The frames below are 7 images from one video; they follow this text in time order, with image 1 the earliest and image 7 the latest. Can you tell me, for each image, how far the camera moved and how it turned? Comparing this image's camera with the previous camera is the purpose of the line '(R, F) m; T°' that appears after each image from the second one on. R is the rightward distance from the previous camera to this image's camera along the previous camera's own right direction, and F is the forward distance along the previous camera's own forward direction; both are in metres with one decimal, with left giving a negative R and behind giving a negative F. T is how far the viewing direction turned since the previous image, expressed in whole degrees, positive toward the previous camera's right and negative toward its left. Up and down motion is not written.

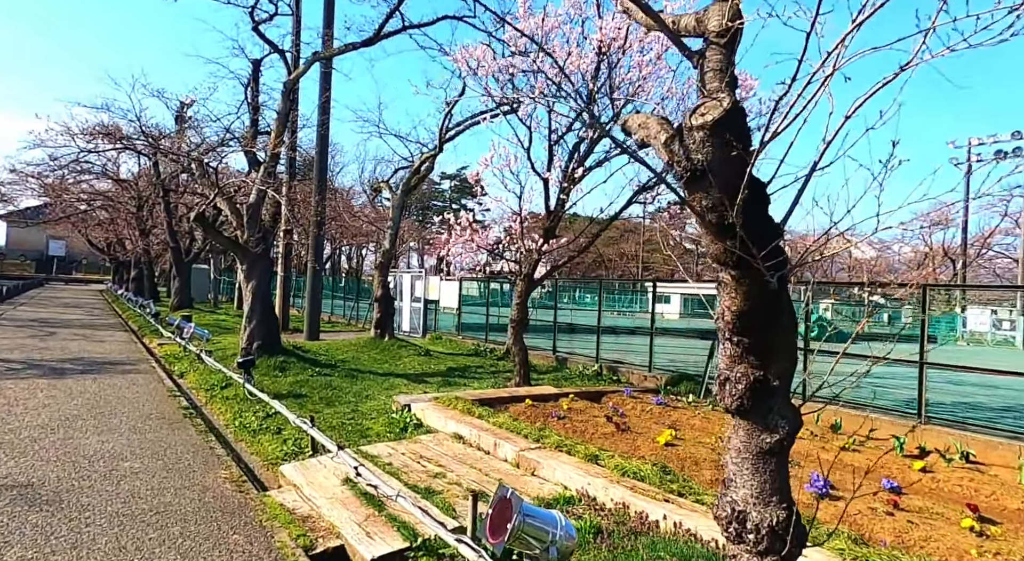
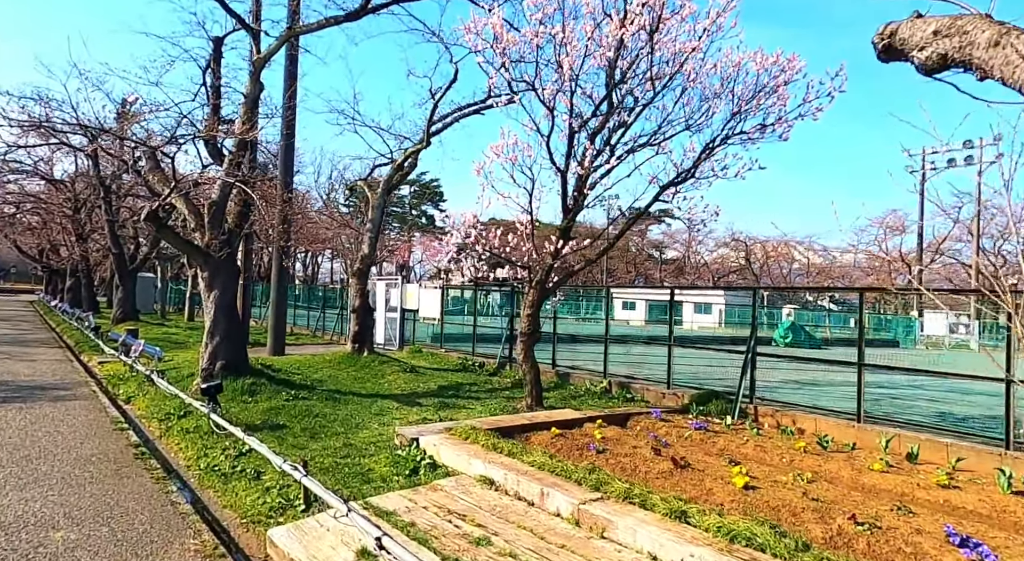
(-0.7, +1.4) m; +4°
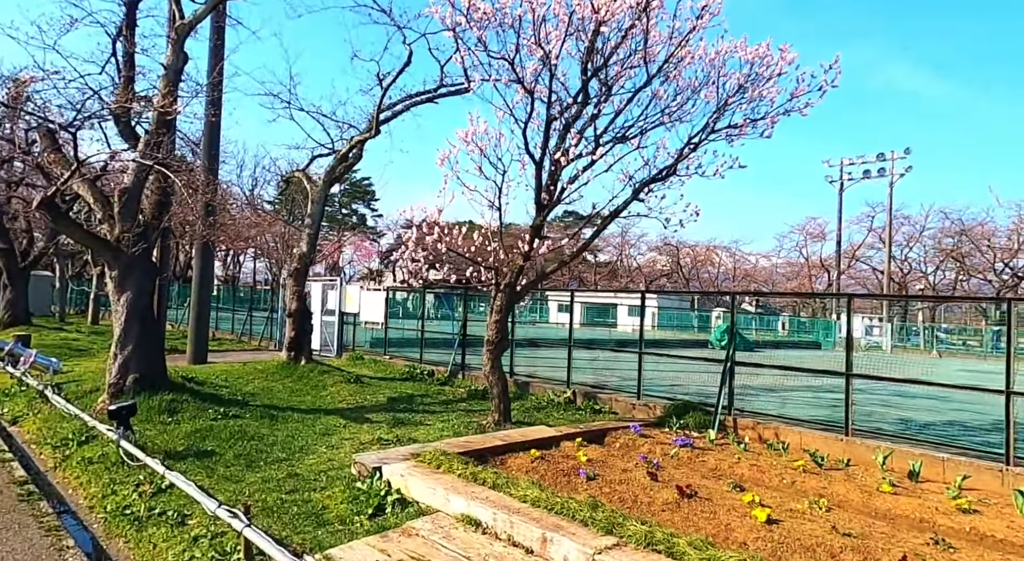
(-0.4, +1.0) m; +6°
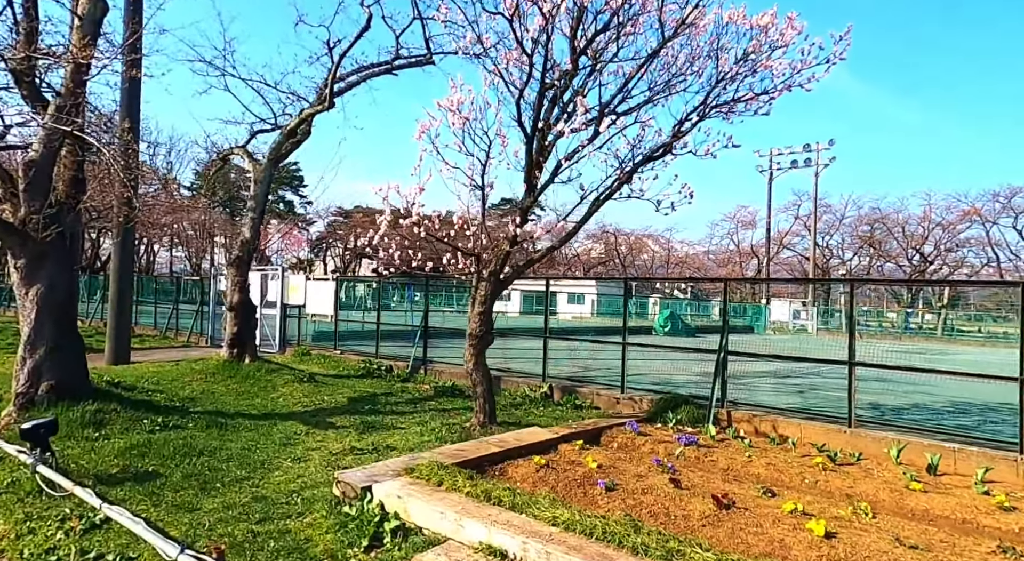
(-0.6, +0.8) m; +6°
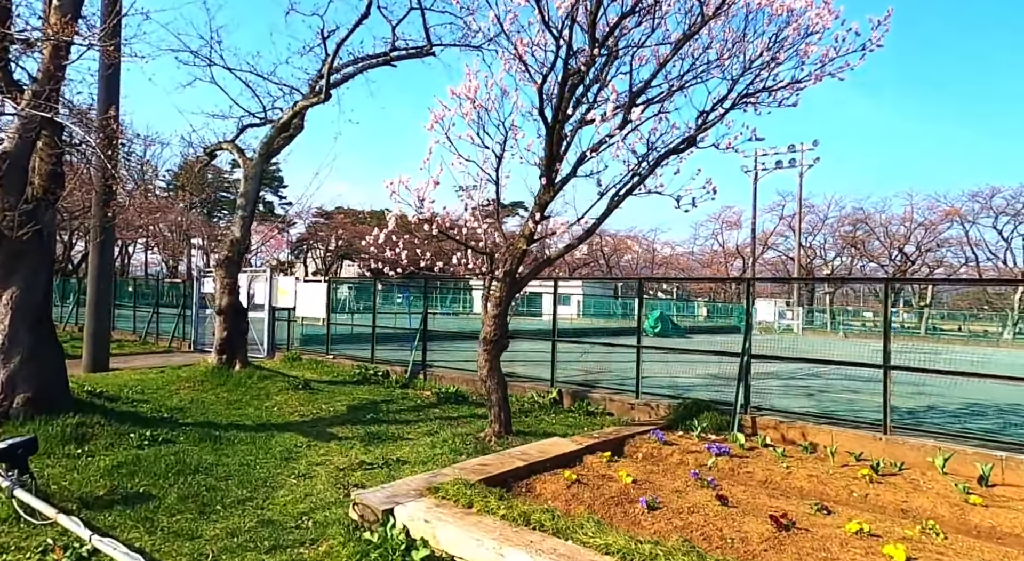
(-0.4, +0.5) m; +2°
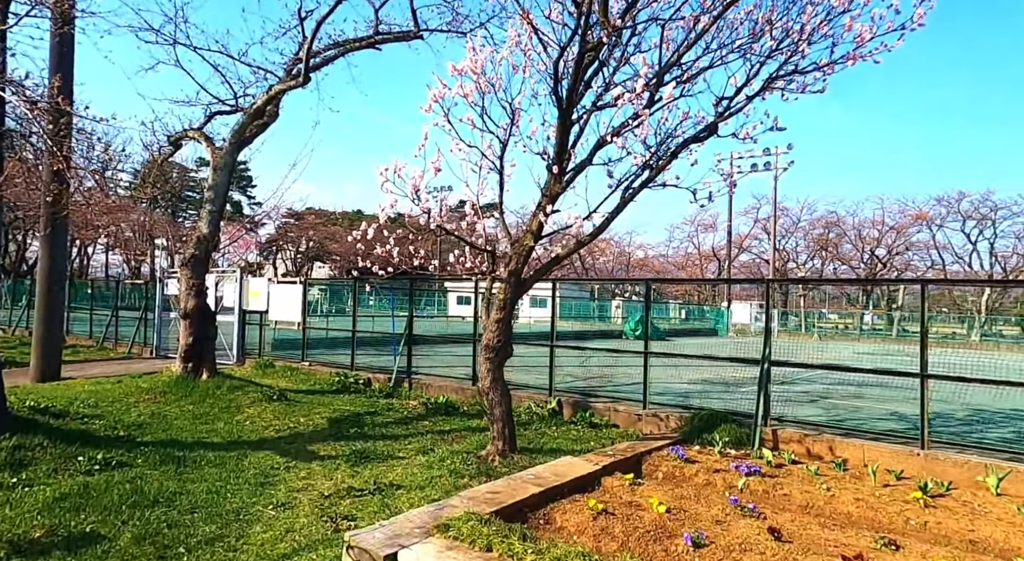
(-0.3, +0.8) m; +2°
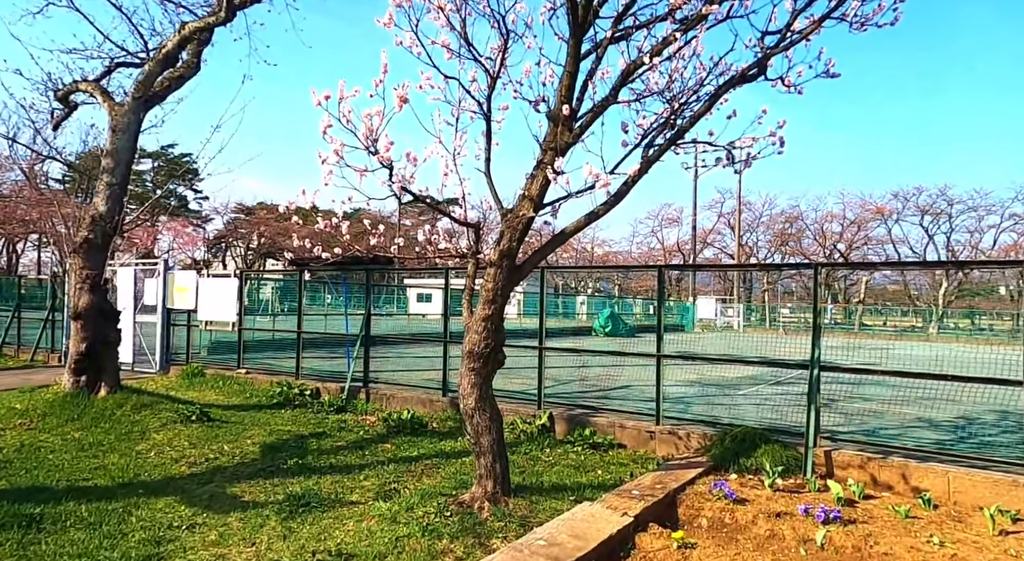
(-0.2, +1.7) m; +3°
